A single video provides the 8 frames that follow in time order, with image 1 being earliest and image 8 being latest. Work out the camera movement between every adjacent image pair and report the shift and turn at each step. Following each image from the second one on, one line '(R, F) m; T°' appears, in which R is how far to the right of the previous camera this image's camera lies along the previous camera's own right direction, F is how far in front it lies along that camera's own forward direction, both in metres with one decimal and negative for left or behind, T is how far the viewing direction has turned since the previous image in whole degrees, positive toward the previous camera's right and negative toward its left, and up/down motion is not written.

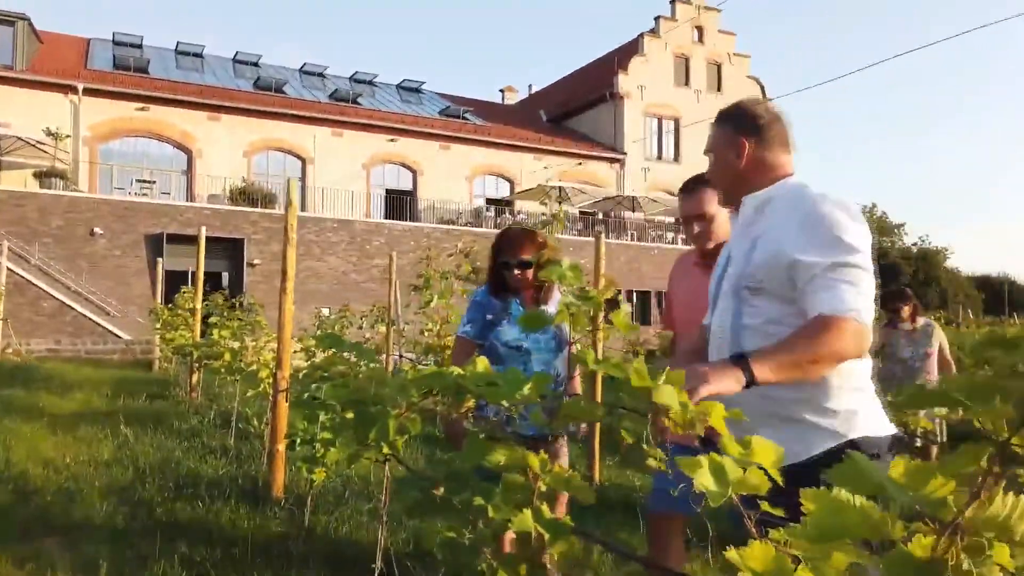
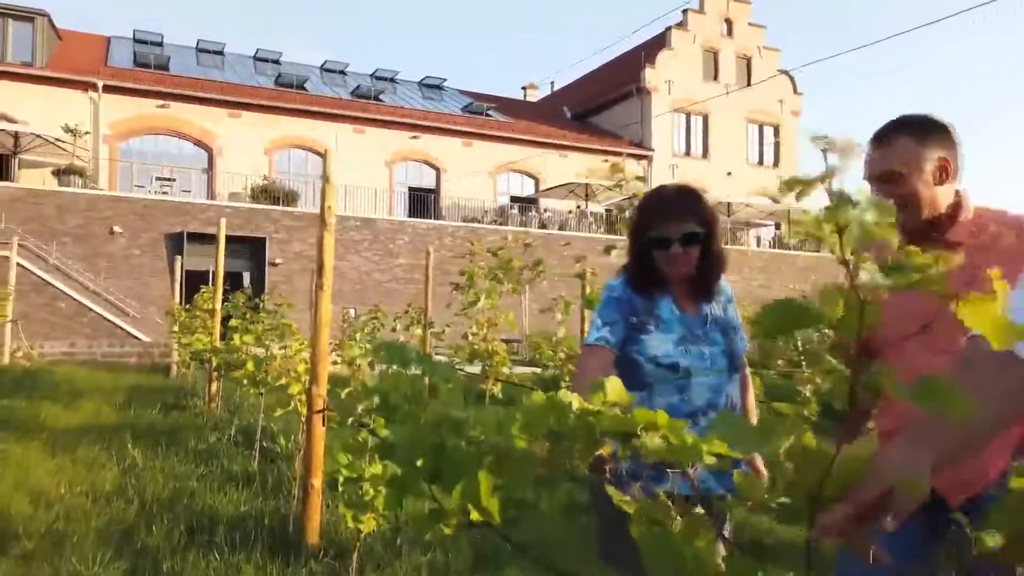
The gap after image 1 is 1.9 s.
(-0.3, +0.9) m; -1°
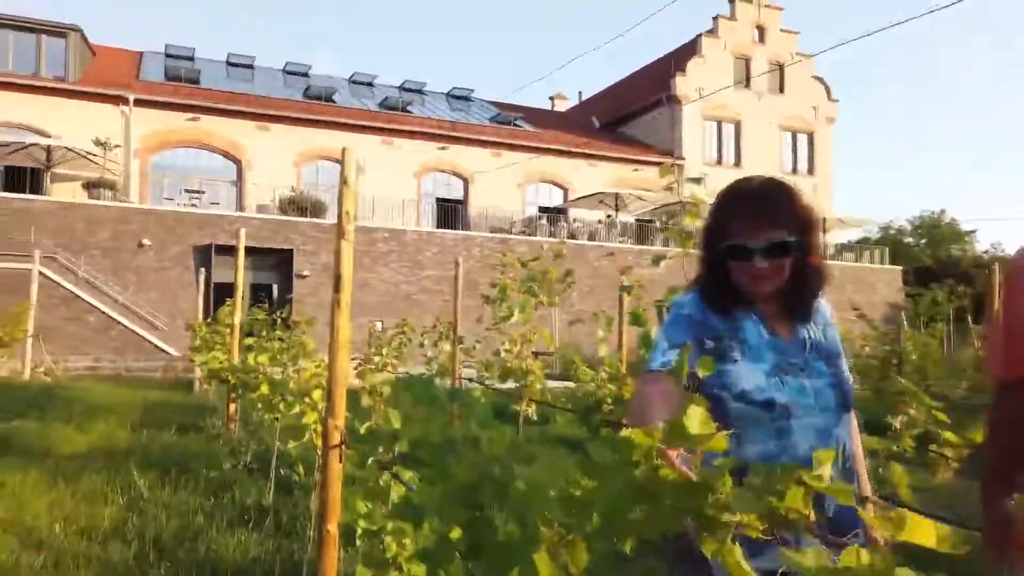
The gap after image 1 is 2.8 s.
(-0.1, +0.5) m; -2°
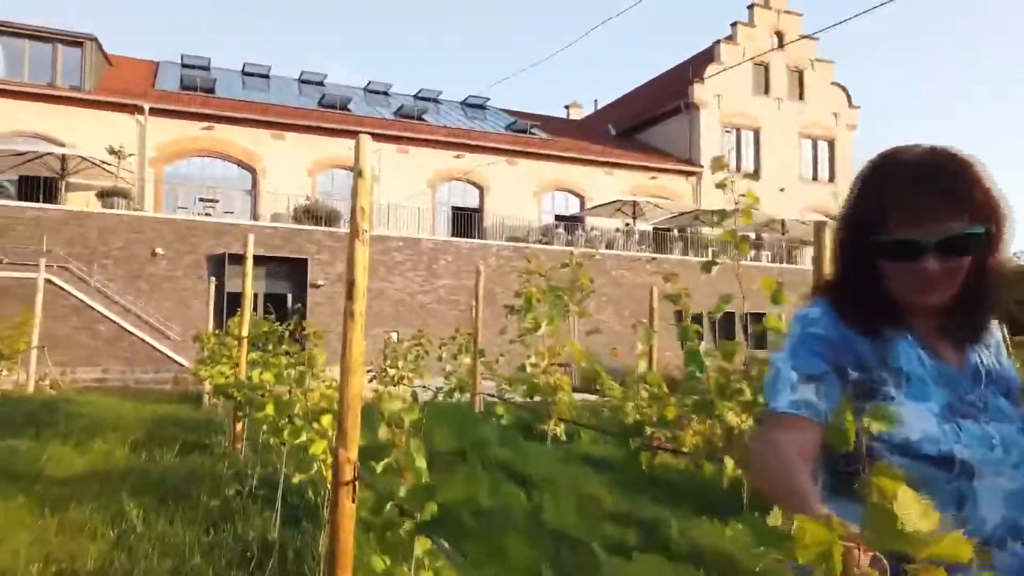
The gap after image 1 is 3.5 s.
(-0.1, +0.5) m; -1°
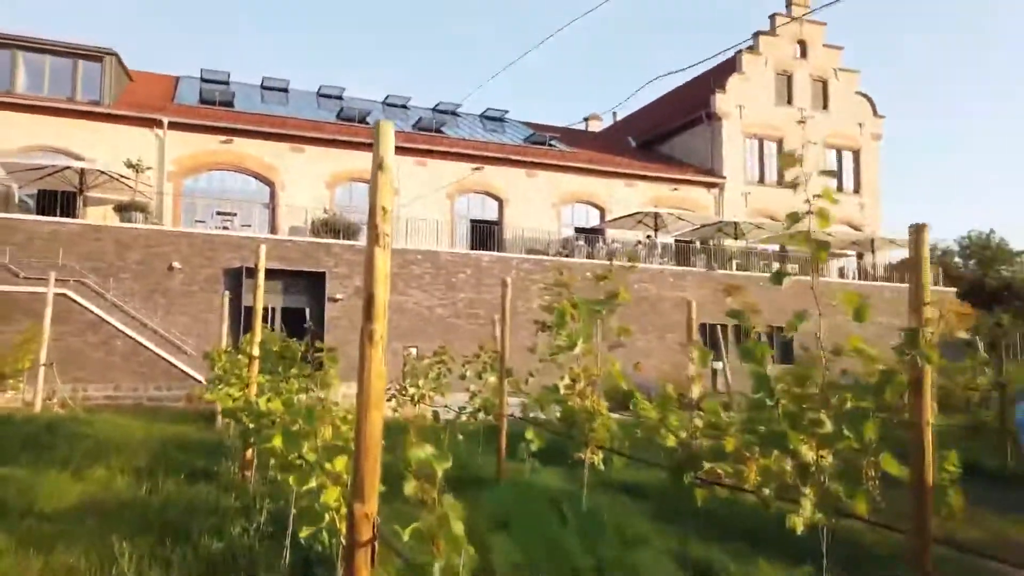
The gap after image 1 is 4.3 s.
(-0.1, +0.5) m; -1°
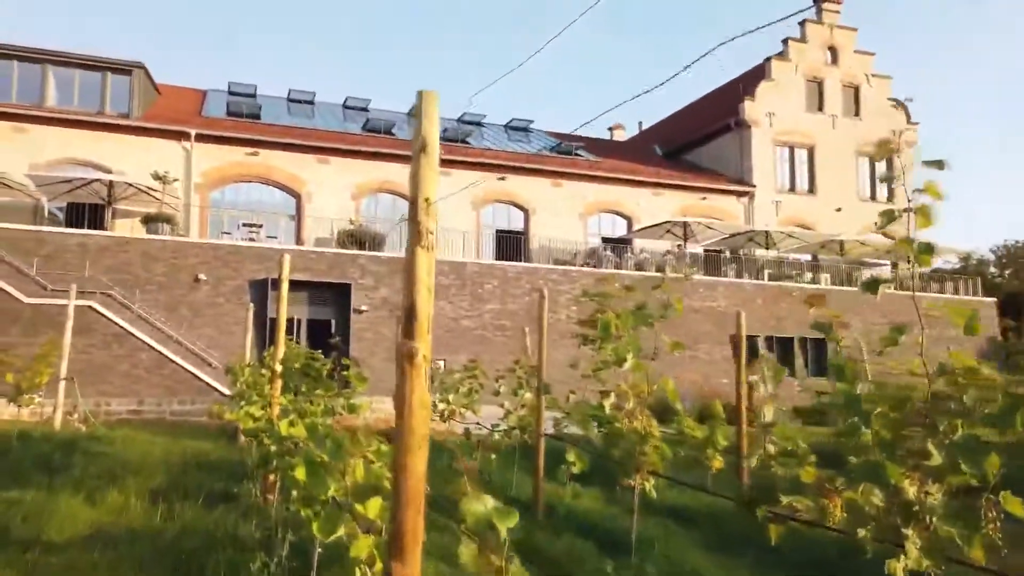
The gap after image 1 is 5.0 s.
(-0.1, +0.4) m; -2°
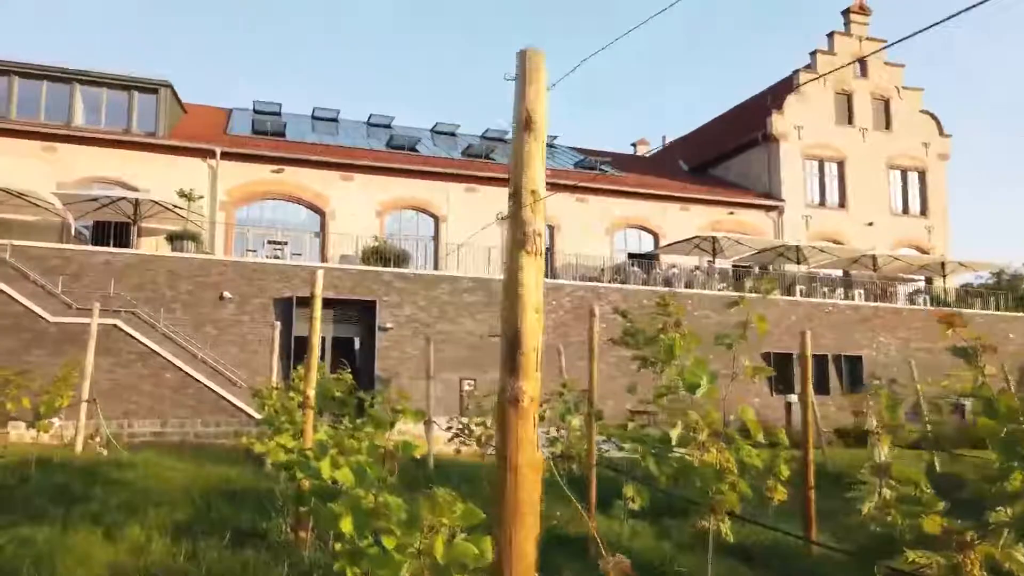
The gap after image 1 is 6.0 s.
(-0.2, +0.5) m; -2°
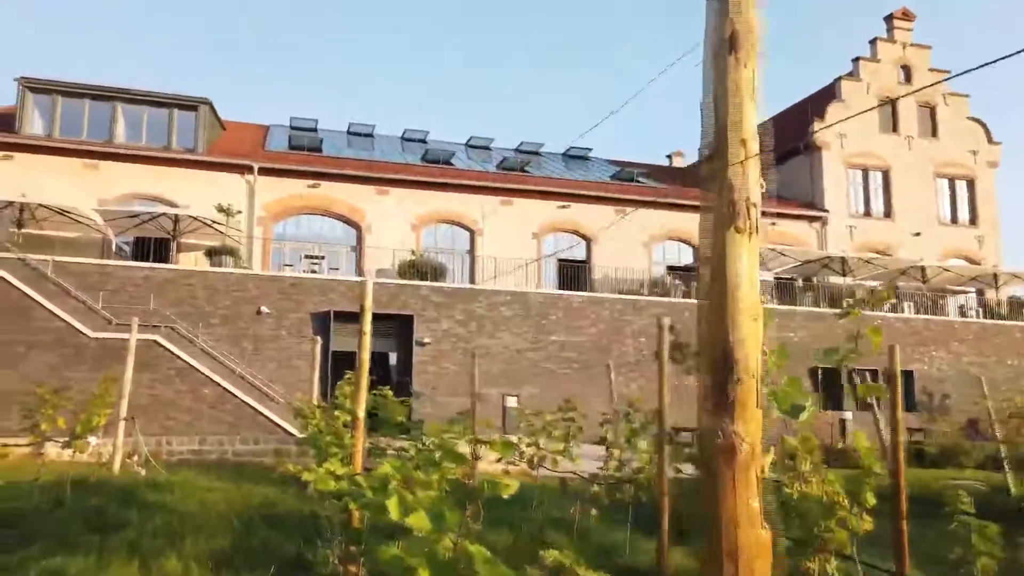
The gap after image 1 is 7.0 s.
(-0.2, +0.4) m; -2°
